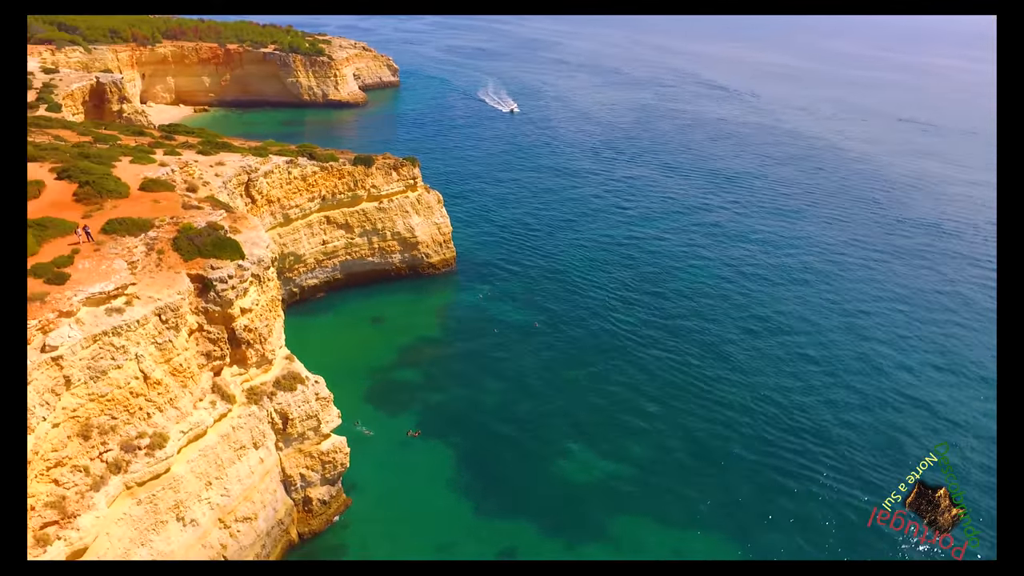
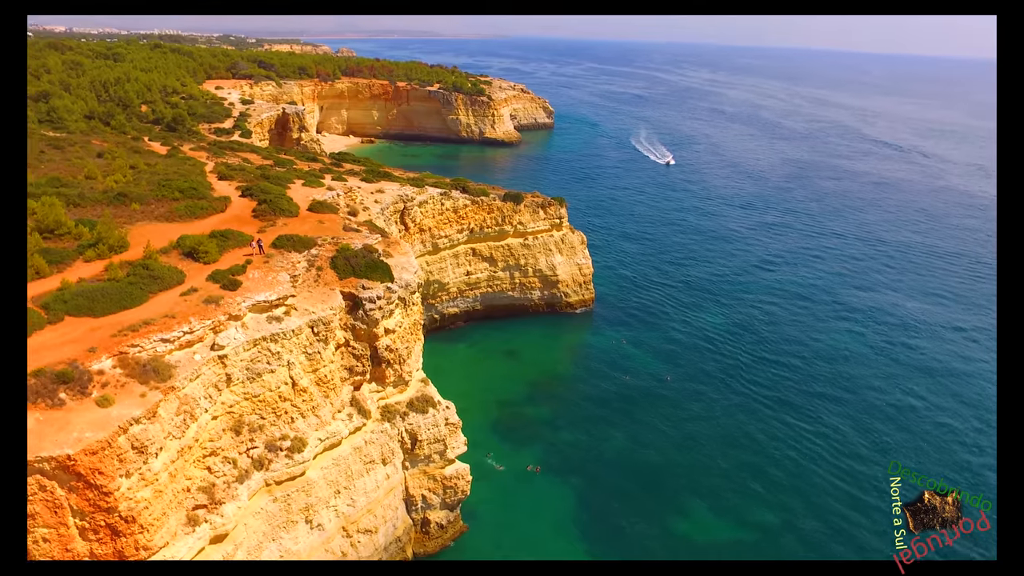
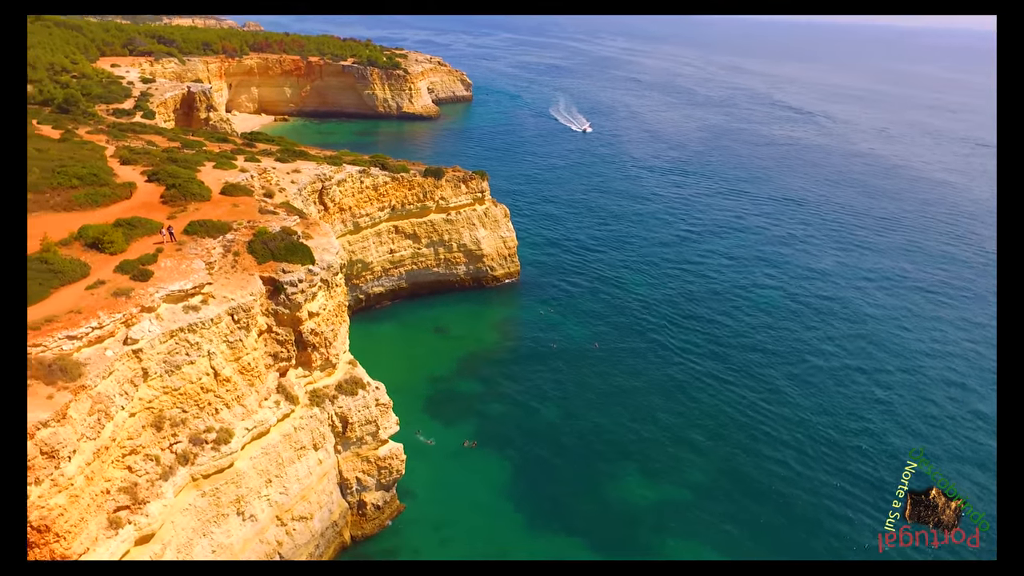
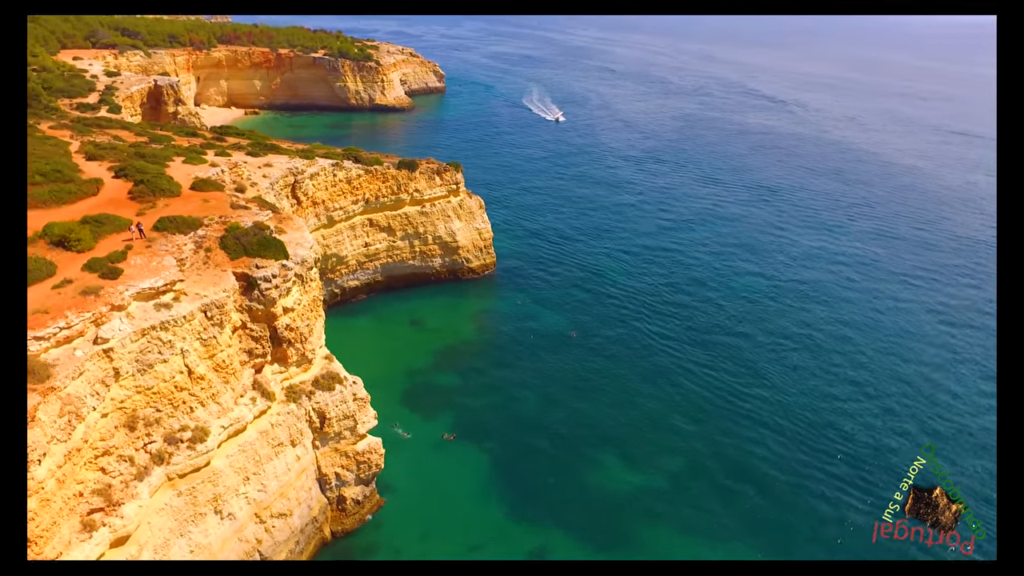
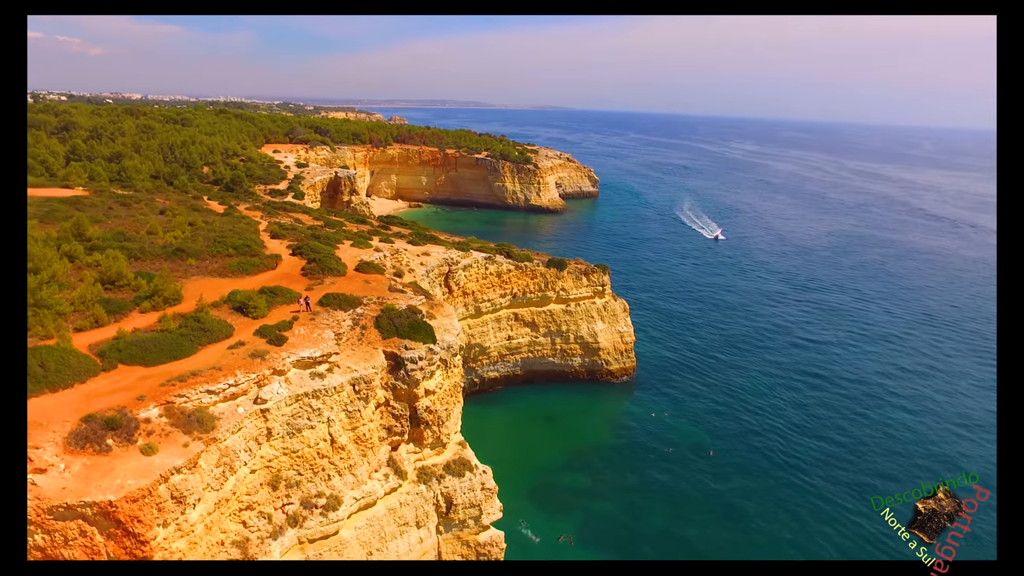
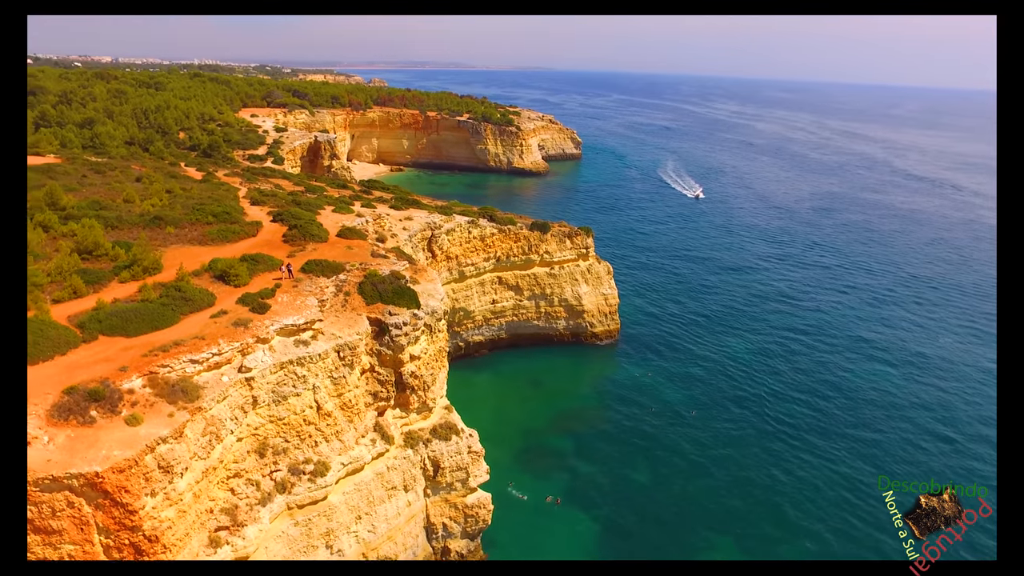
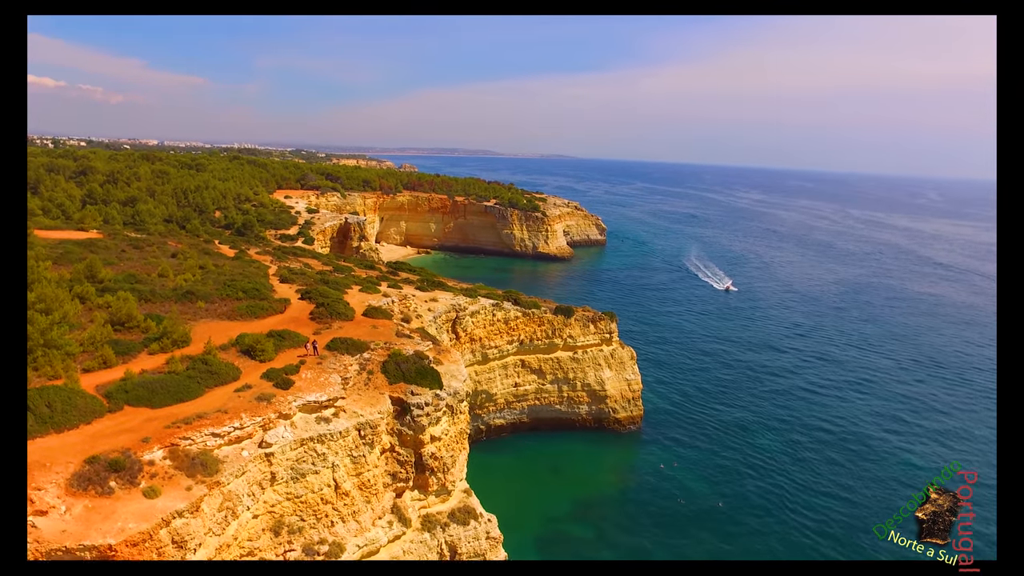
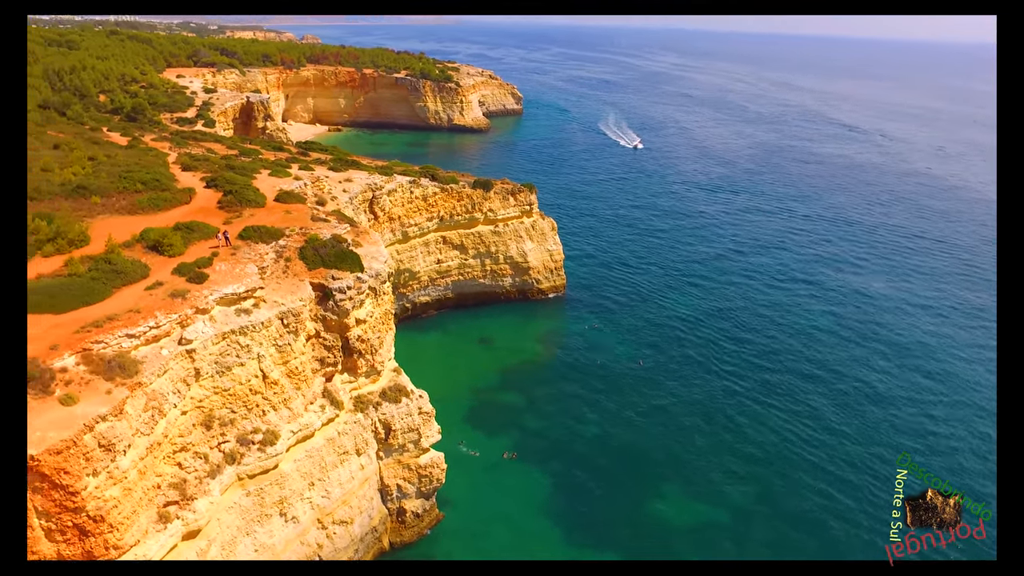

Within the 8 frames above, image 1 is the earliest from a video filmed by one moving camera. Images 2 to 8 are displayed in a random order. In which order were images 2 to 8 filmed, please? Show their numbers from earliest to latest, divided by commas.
4, 3, 8, 2, 6, 5, 7
